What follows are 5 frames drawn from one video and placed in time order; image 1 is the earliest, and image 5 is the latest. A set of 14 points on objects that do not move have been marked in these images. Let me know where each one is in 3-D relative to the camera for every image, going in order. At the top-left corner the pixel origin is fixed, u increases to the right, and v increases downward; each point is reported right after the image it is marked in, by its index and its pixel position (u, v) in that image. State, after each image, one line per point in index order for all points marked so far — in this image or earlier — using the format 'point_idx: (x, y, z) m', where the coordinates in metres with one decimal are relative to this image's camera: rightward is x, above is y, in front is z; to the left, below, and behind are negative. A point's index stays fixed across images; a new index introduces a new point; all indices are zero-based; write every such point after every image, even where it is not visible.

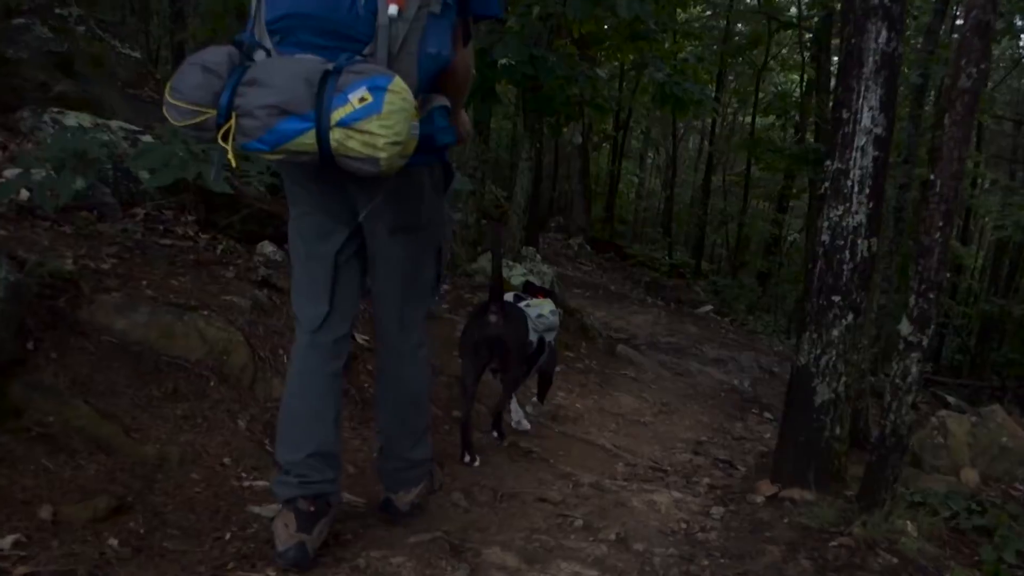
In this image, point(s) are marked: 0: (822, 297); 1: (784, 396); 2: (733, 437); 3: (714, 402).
0: (+1.4, 0.0, +4.3) m
1: (+2.3, -0.9, +8.1) m
2: (+1.5, -1.0, +6.5) m
3: (+1.6, -0.9, +7.6) m
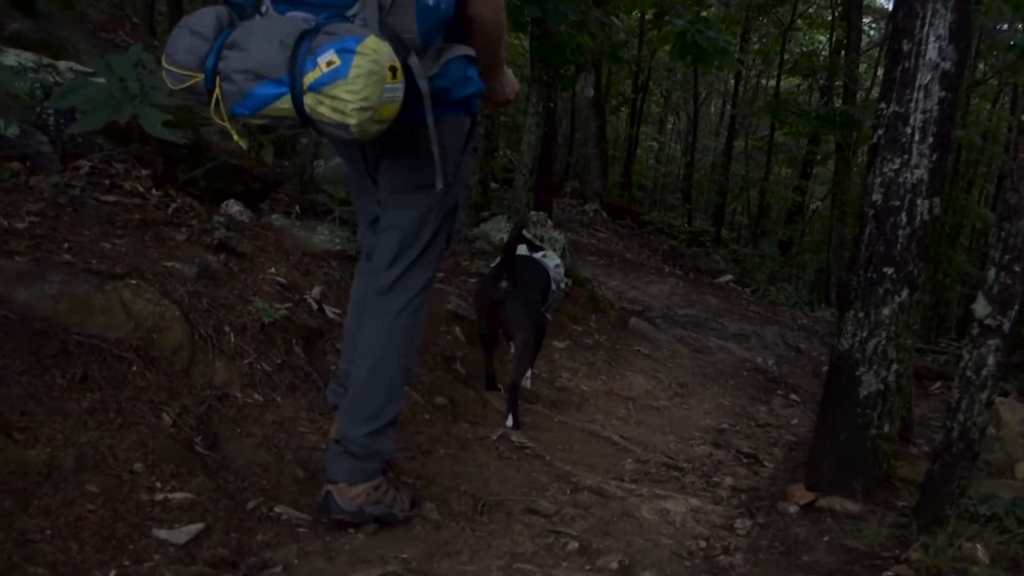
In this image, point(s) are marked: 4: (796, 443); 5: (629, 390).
0: (+1.3, +0.1, +3.5) m
1: (+2.3, -0.7, +7.4) m
2: (+1.5, -0.8, +5.8) m
3: (+1.6, -0.7, +6.9) m
4: (+1.5, -0.8, +5.2) m
5: (+0.7, -0.6, +5.8) m
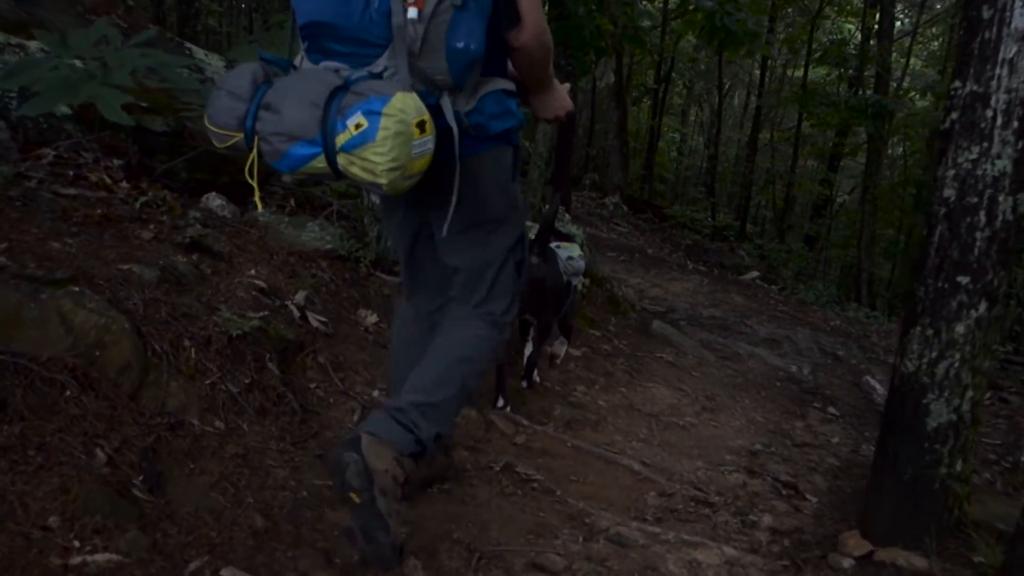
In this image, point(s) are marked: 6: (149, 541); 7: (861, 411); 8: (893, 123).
0: (+1.3, 0.0, +3.0) m
1: (+2.4, -0.7, +6.9) m
2: (+1.5, -0.8, +5.3) m
3: (+1.7, -0.7, +6.3) m
4: (+1.6, -0.9, +4.7) m
5: (+0.8, -0.6, +5.3) m
6: (-0.9, -0.6, +2.4) m
7: (+2.3, -0.8, +6.5) m
8: (+6.5, +2.8, +16.7) m
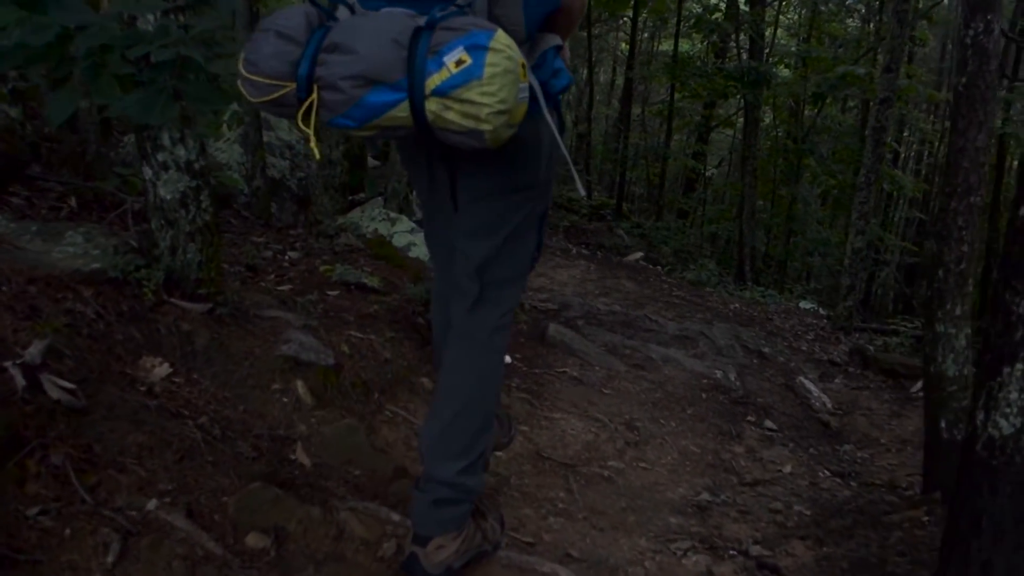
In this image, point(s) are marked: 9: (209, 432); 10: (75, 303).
0: (+1.0, 0.0, +1.8) m
1: (+1.6, -0.6, +5.8) m
2: (+1.0, -0.8, +4.1) m
3: (+1.0, -0.7, +5.2) m
4: (+1.1, -0.9, +3.6) m
5: (+0.2, -0.7, +4.0) m
6: (-1.0, -0.8, +1.0) m
7: (+1.6, -0.8, +5.5) m
8: (+4.2, +3.2, +16.0) m
9: (-0.9, -0.4, +2.8) m
10: (-1.4, 0.0, +3.1) m
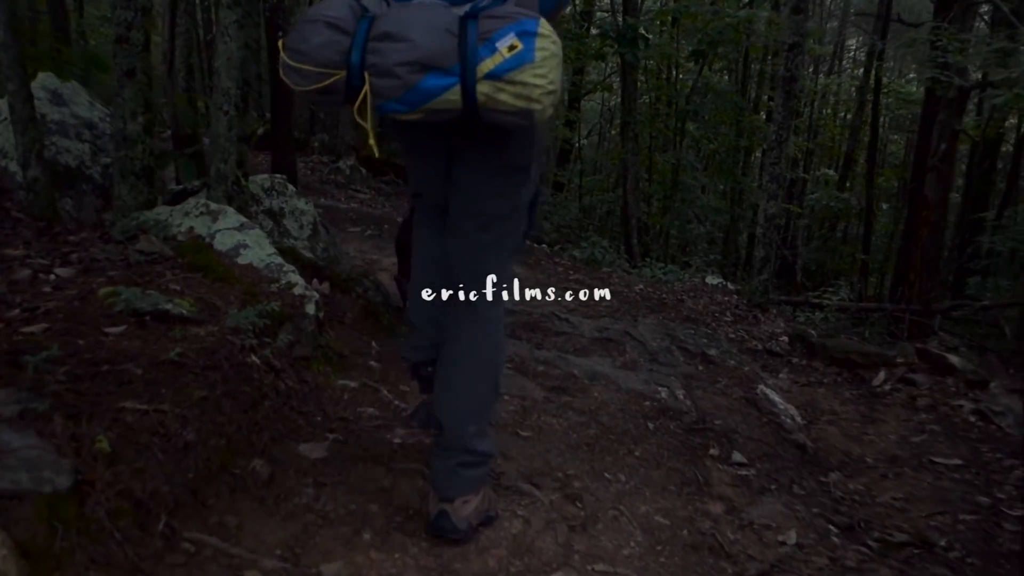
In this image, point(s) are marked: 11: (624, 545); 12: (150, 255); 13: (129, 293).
0: (+1.0, 0.0, +0.5) m
1: (+1.1, -0.6, +4.5) m
2: (+0.7, -0.8, +2.8) m
3: (+0.5, -0.6, +3.8) m
4: (+0.9, -0.9, +2.2) m
5: (-0.1, -0.7, +2.6) m
6: (-0.9, -1.0, -0.6) m
7: (+1.1, -0.7, +4.2) m
8: (+2.1, +3.6, +14.9) m
9: (-1.0, -0.6, +1.3) m
10: (-1.6, -0.2, +1.4) m
11: (+0.3, -0.8, +2.9) m
12: (-1.5, +0.1, +4.0) m
13: (-1.3, 0.0, +3.4) m
